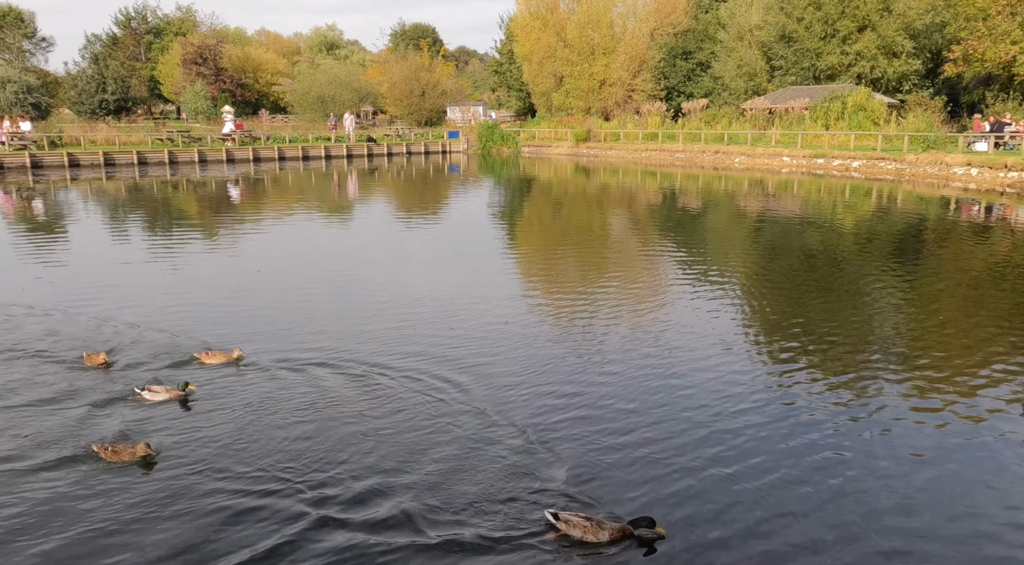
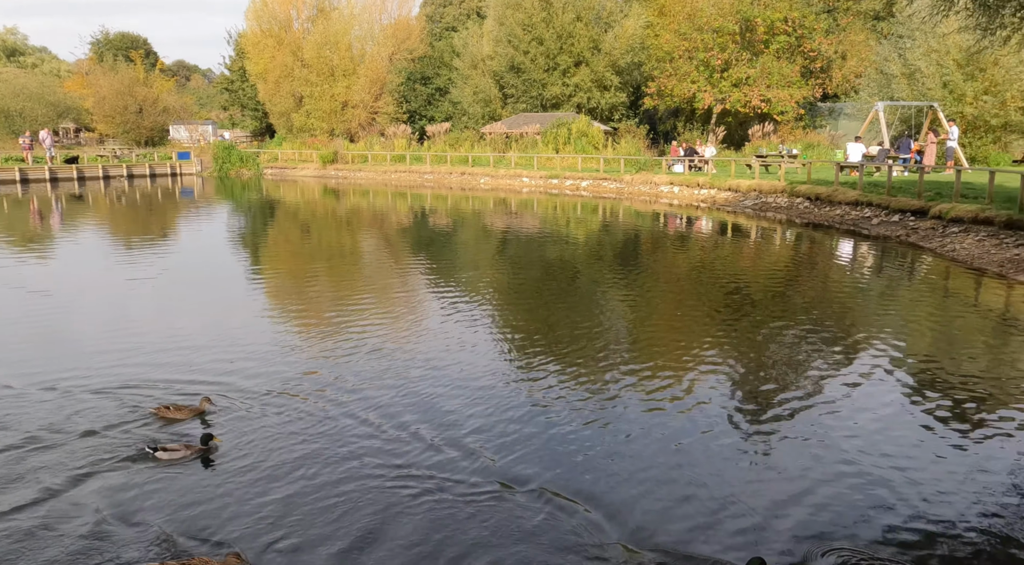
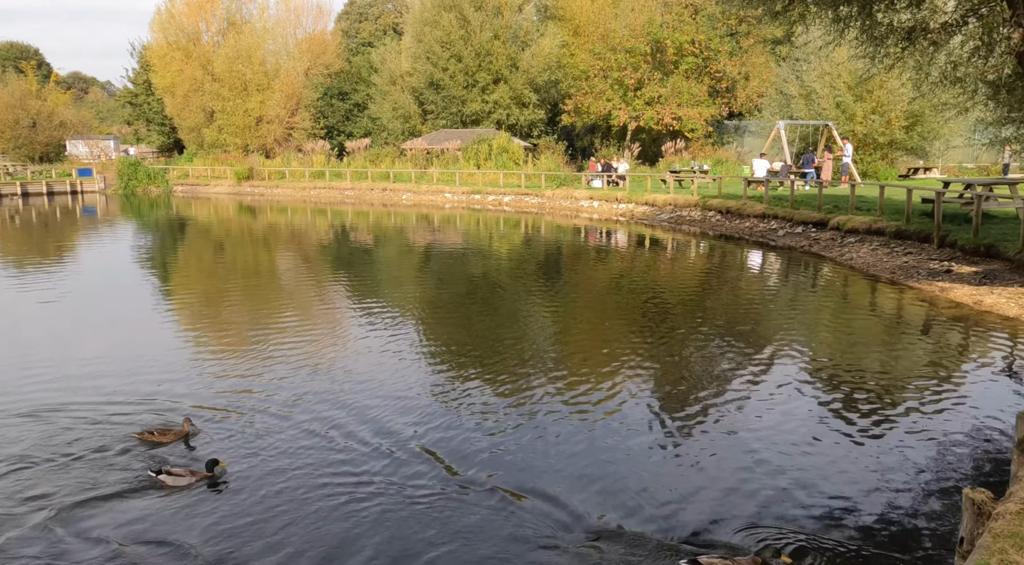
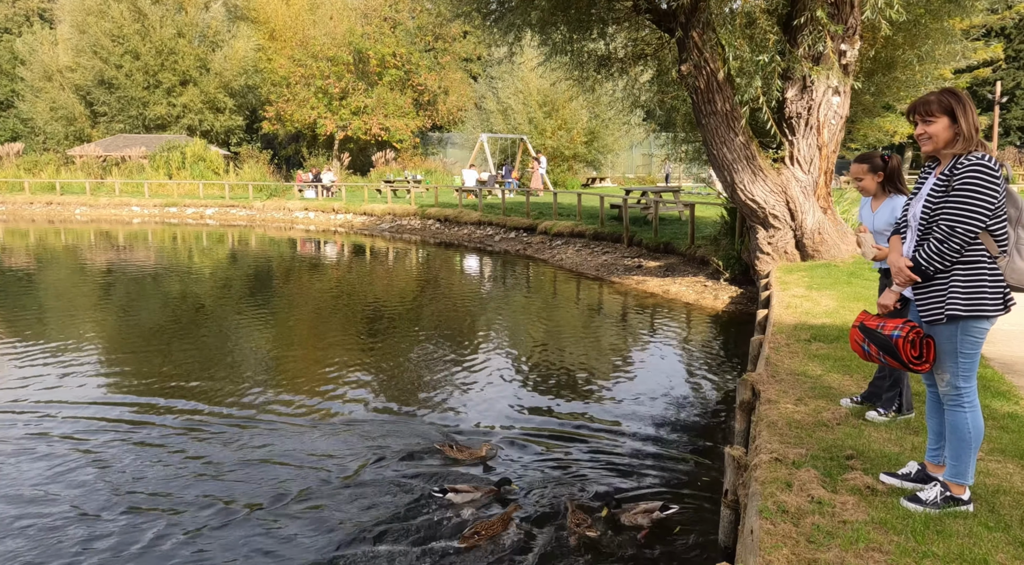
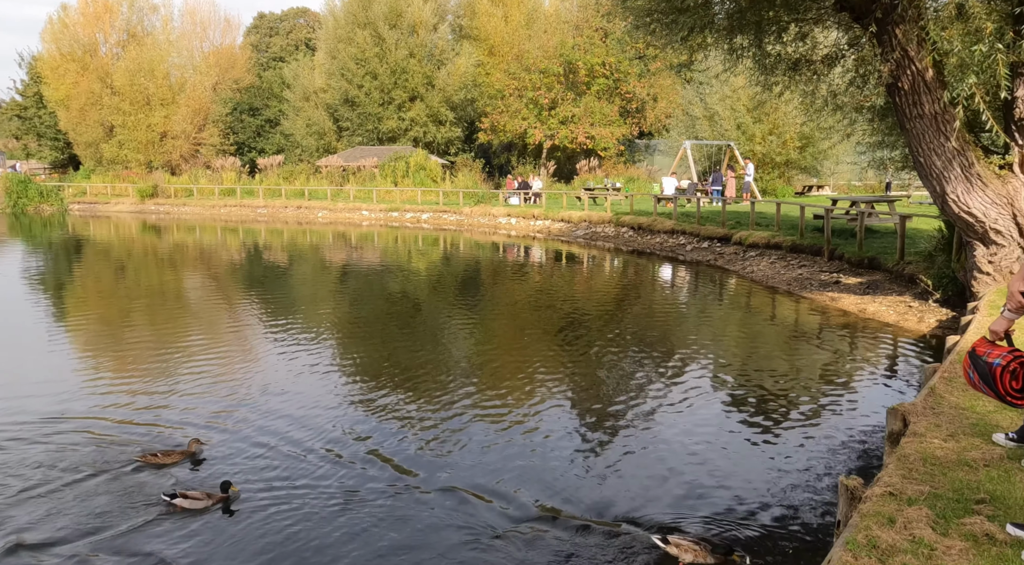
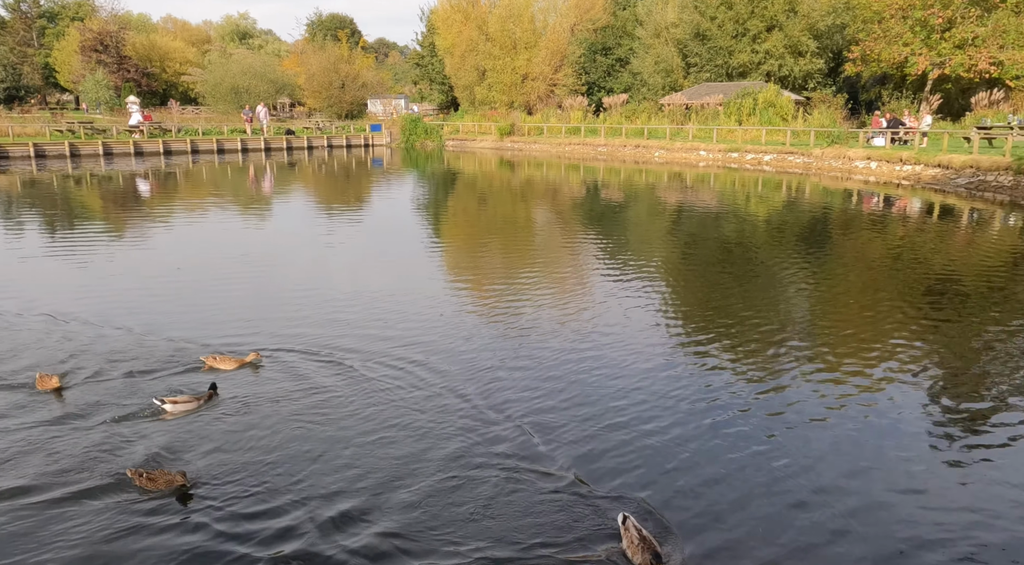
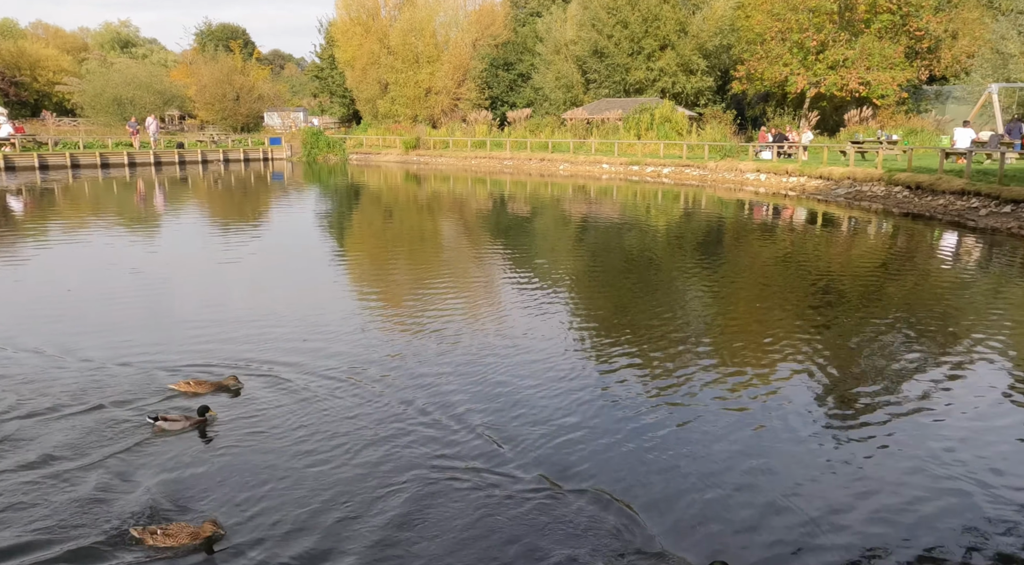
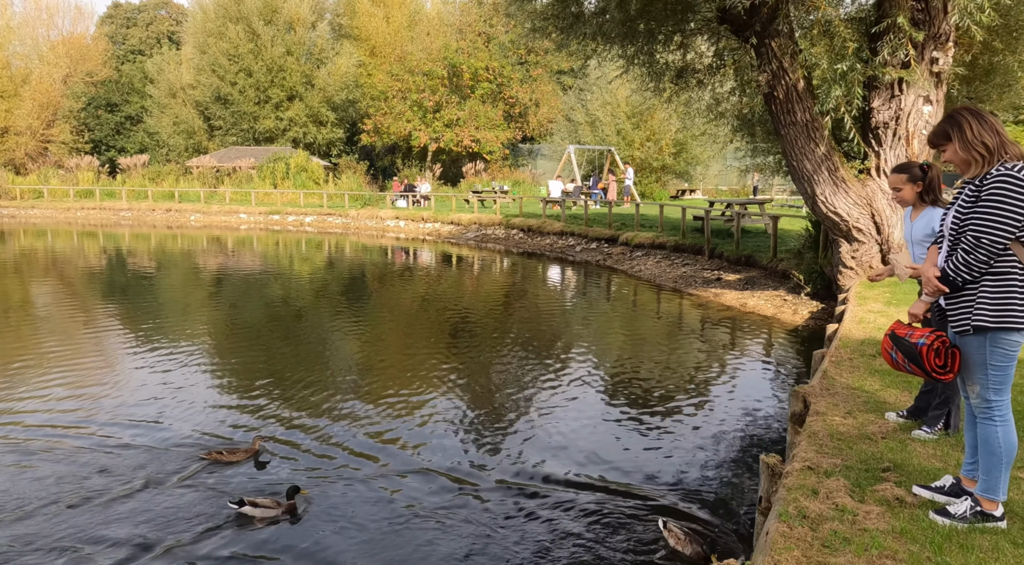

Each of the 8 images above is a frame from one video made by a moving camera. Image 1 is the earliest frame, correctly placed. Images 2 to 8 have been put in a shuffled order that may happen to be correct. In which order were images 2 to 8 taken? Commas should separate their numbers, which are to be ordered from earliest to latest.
6, 7, 2, 3, 5, 8, 4
